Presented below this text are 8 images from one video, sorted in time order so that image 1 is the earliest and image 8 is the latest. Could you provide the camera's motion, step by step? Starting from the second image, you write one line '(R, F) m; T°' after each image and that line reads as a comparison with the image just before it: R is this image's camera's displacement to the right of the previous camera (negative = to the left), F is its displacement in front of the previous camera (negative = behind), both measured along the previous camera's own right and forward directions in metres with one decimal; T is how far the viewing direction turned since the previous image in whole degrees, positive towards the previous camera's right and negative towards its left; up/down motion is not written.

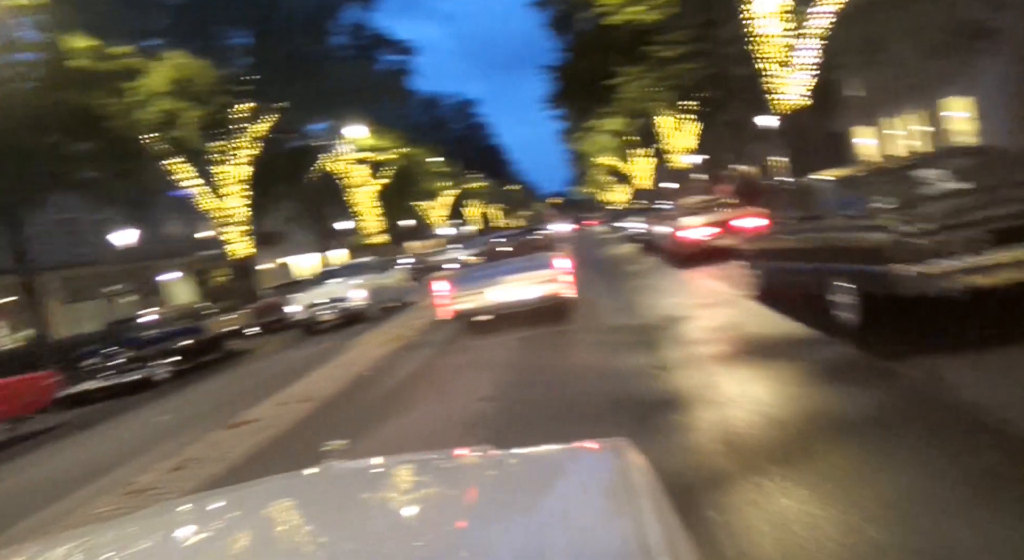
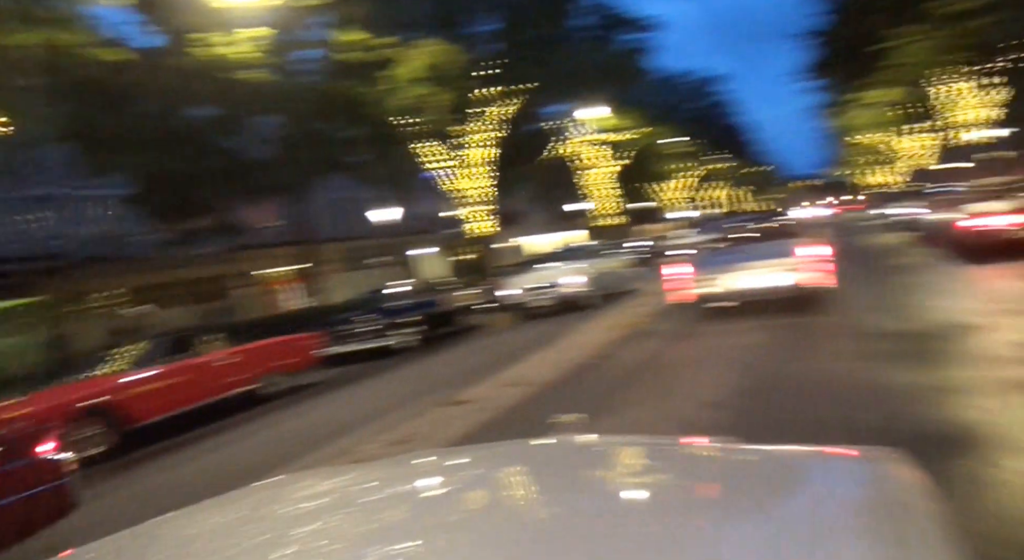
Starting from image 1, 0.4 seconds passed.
(0.0, +0.3) m; -18°
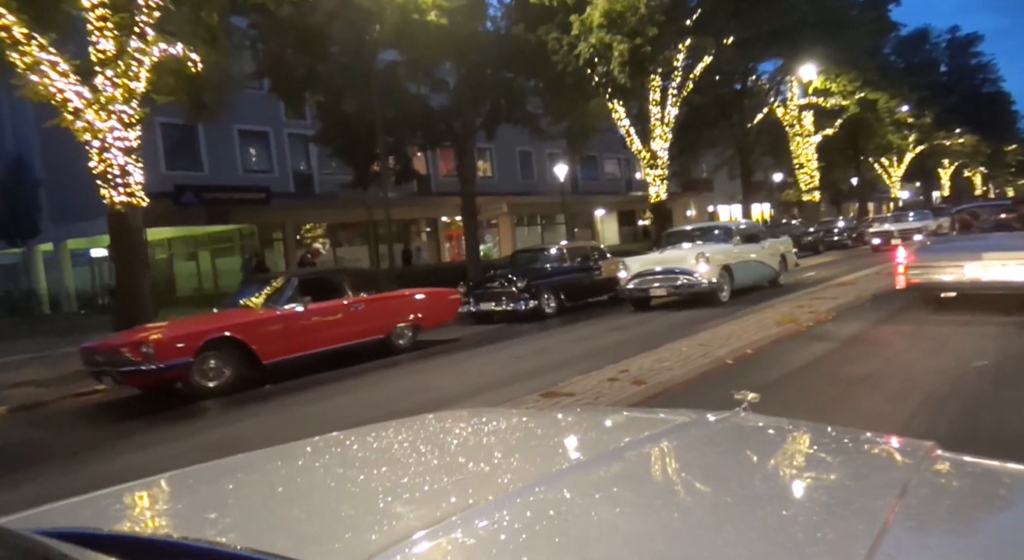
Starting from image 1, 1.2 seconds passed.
(+0.1, +0.4) m; -14°
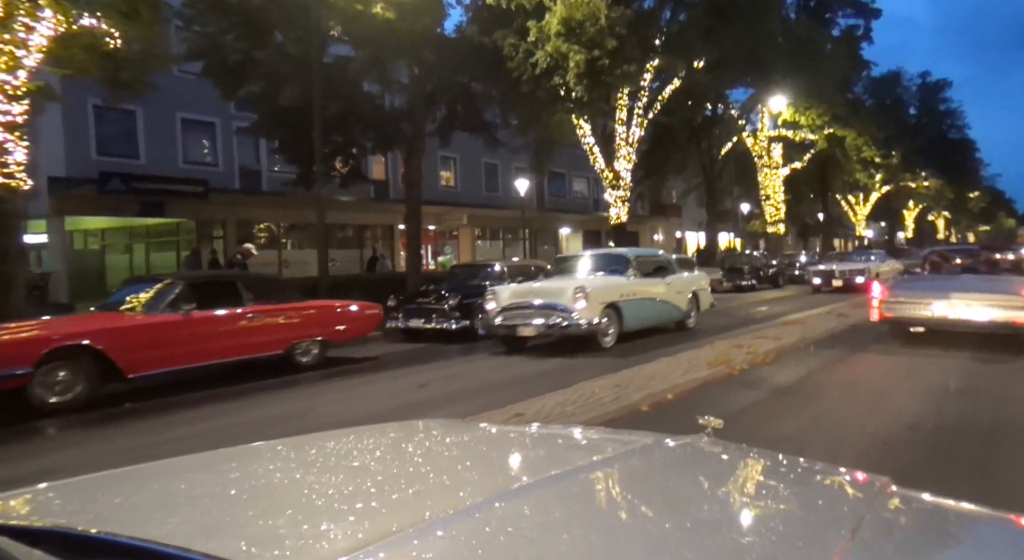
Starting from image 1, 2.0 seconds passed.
(+0.3, +0.4) m; +2°
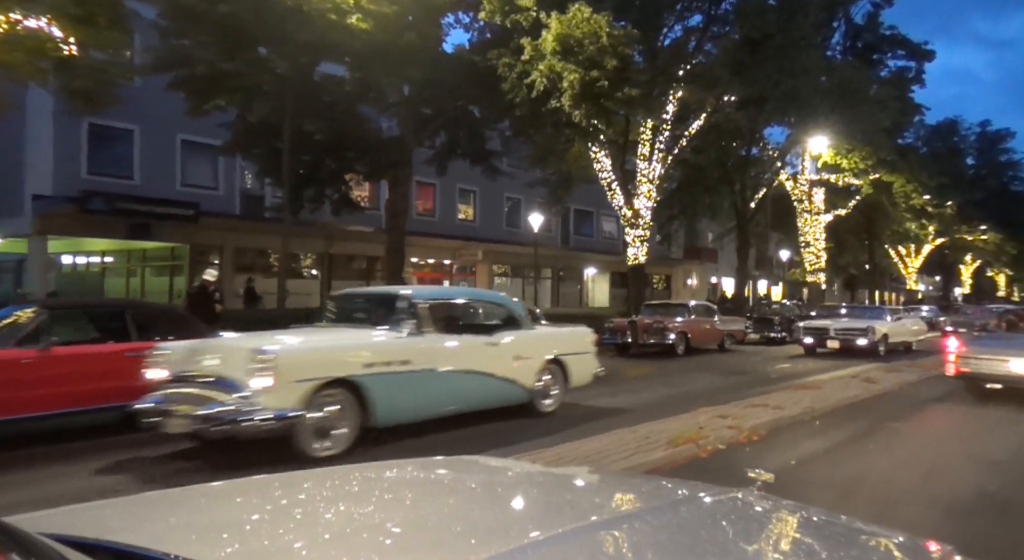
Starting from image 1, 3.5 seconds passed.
(+0.4, +0.6) m; -3°
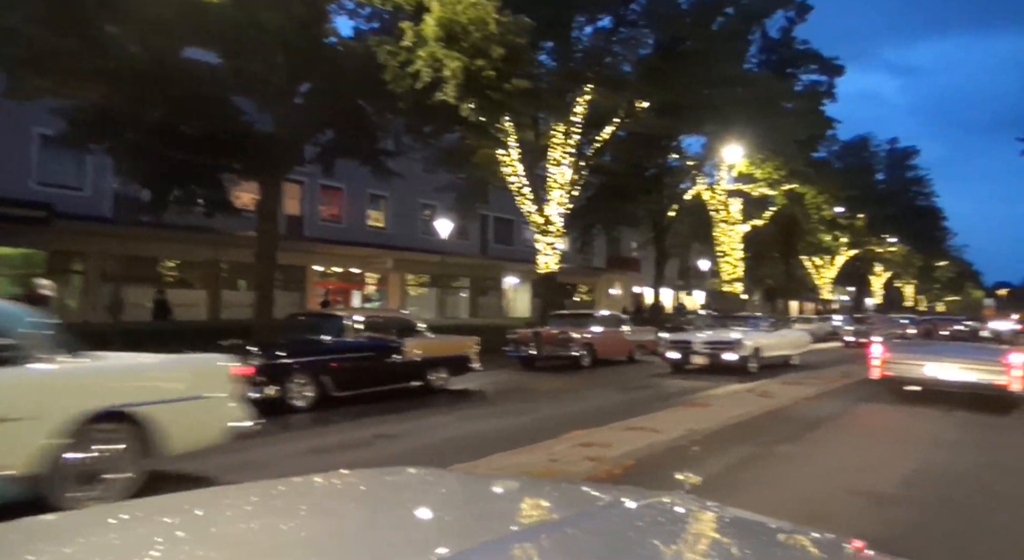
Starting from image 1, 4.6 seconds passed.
(+0.4, +0.5) m; +5°
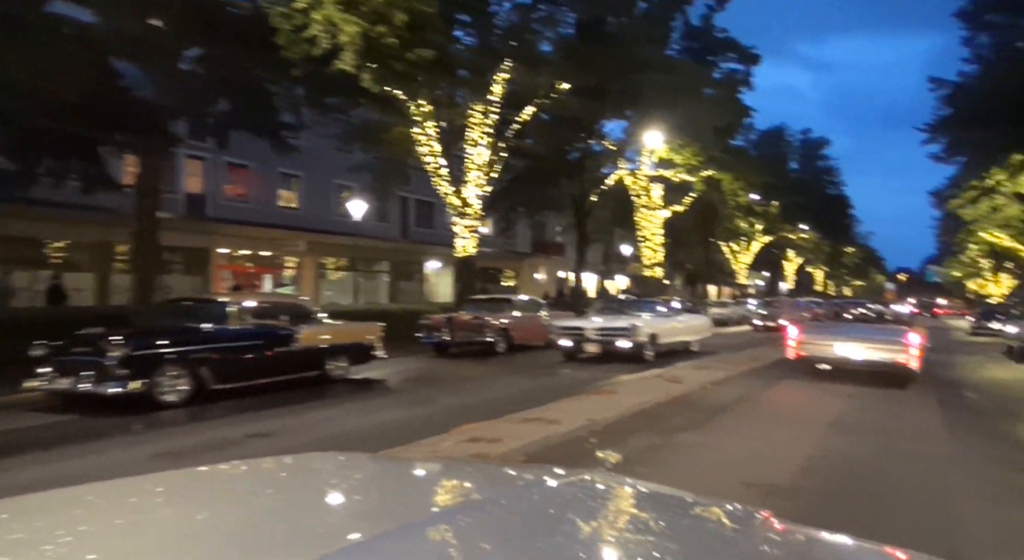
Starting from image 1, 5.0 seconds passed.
(+0.1, +0.2) m; +6°
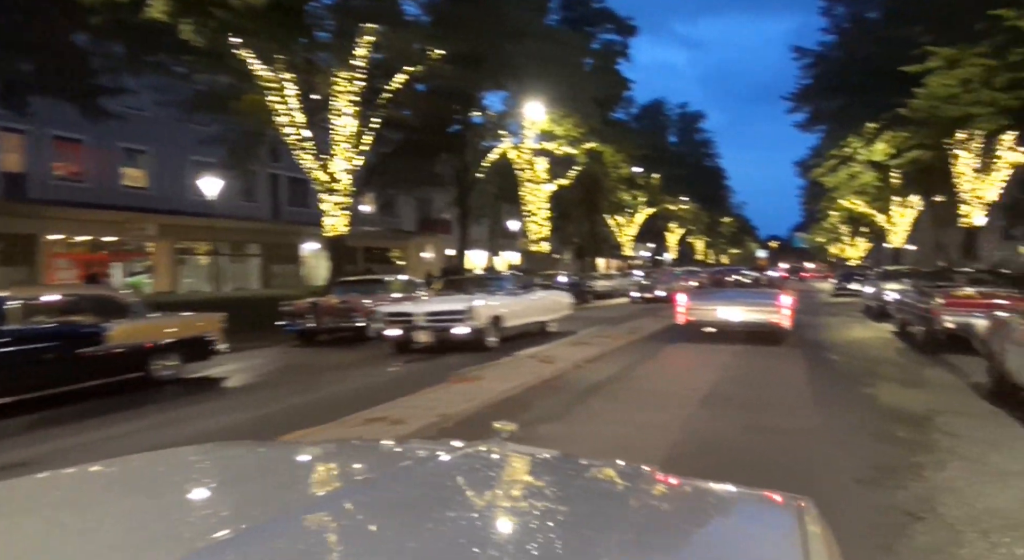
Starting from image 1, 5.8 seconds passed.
(+0.2, +0.5) m; +8°
